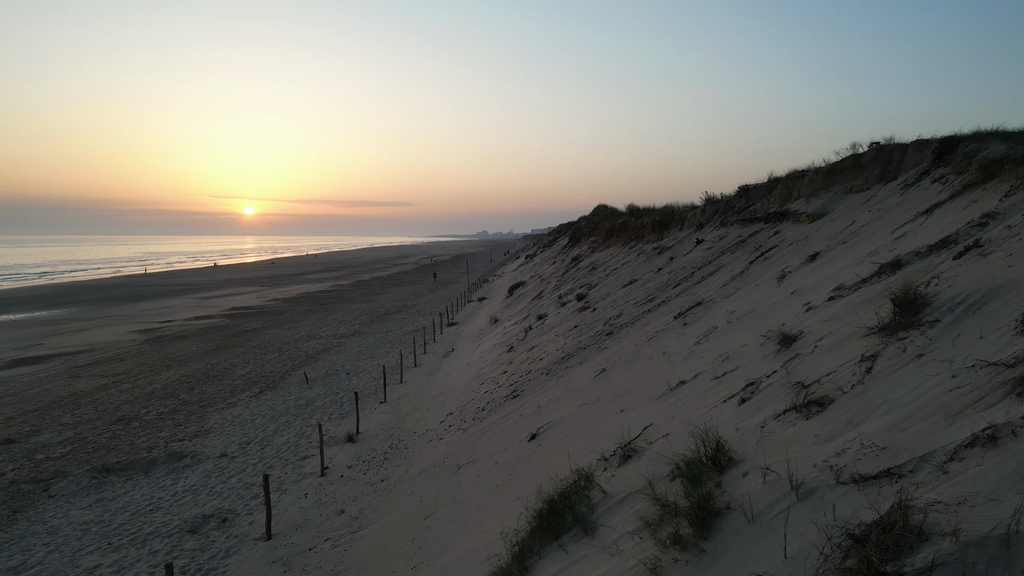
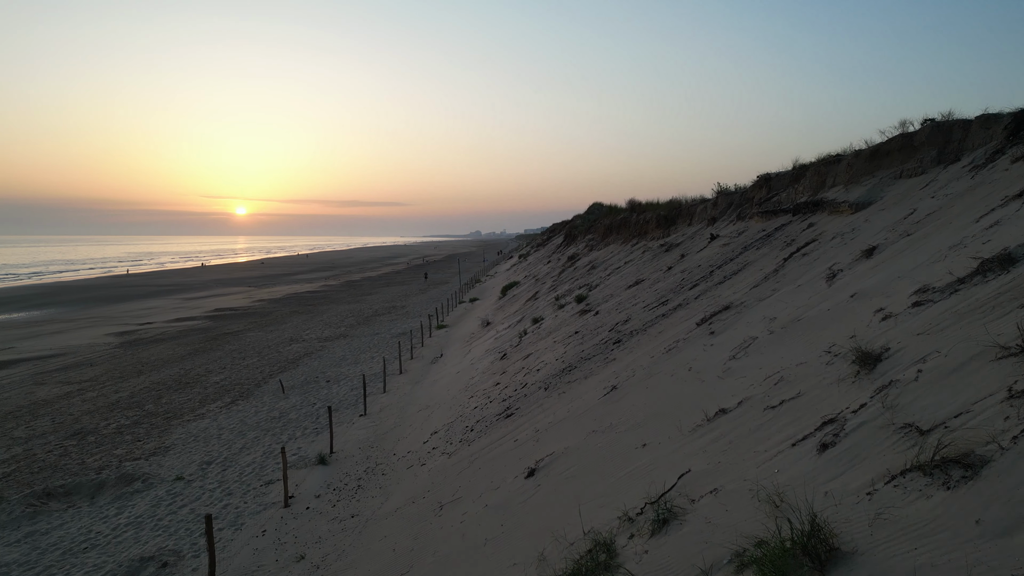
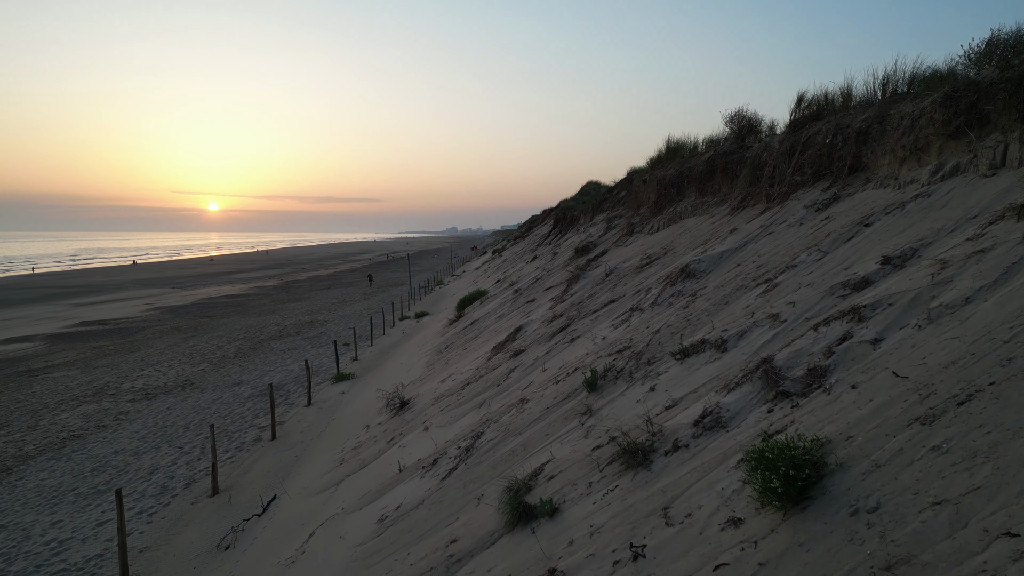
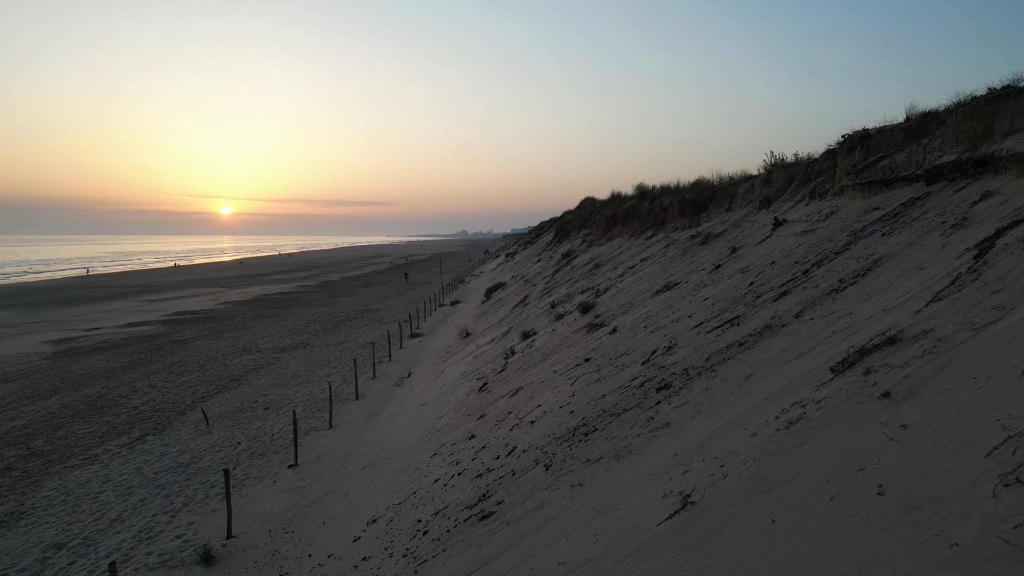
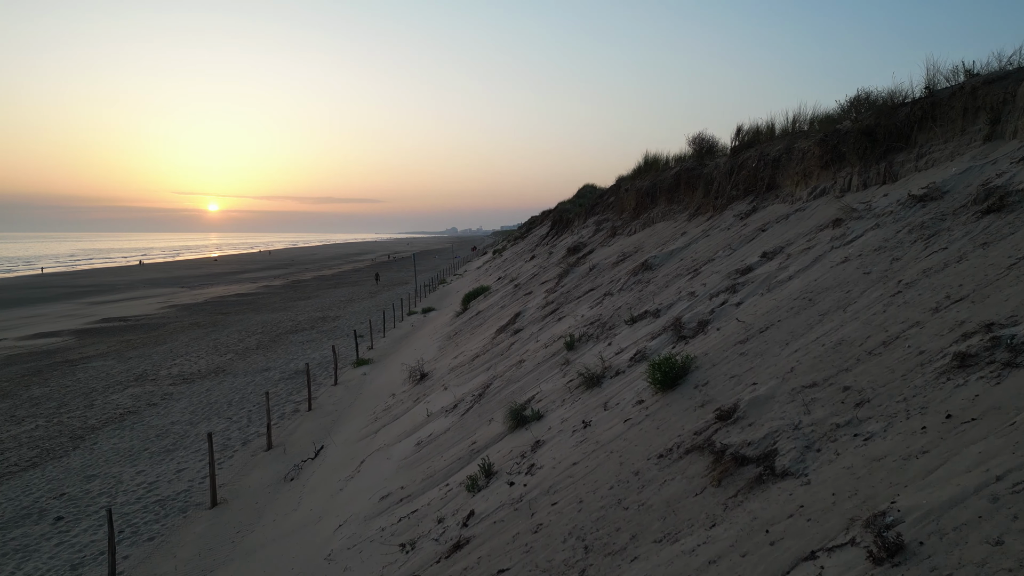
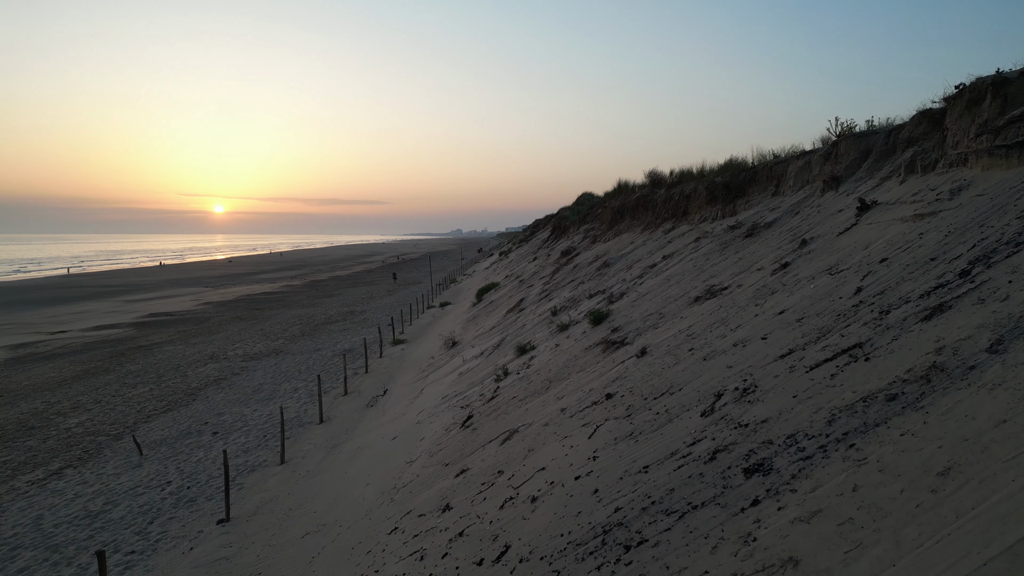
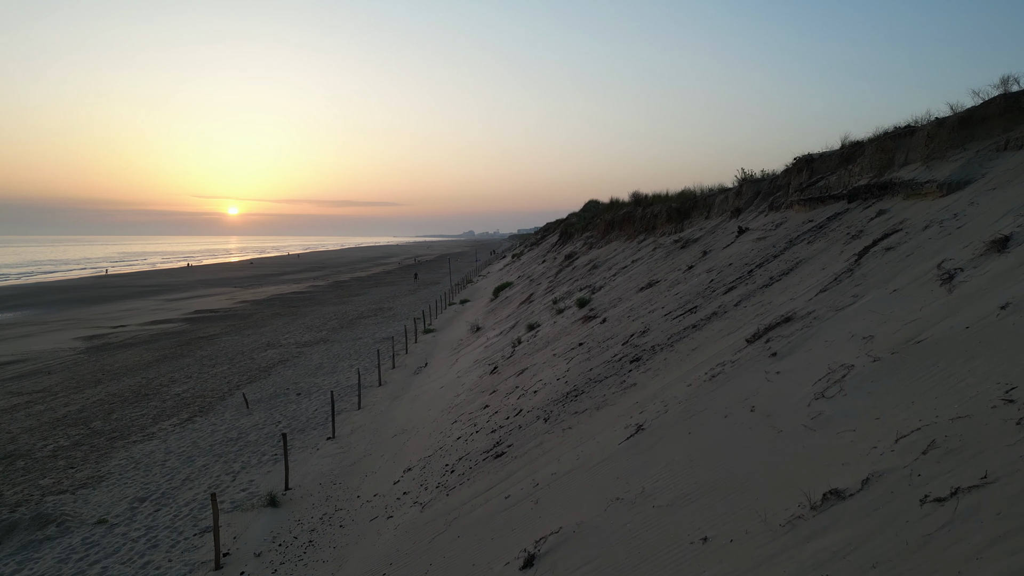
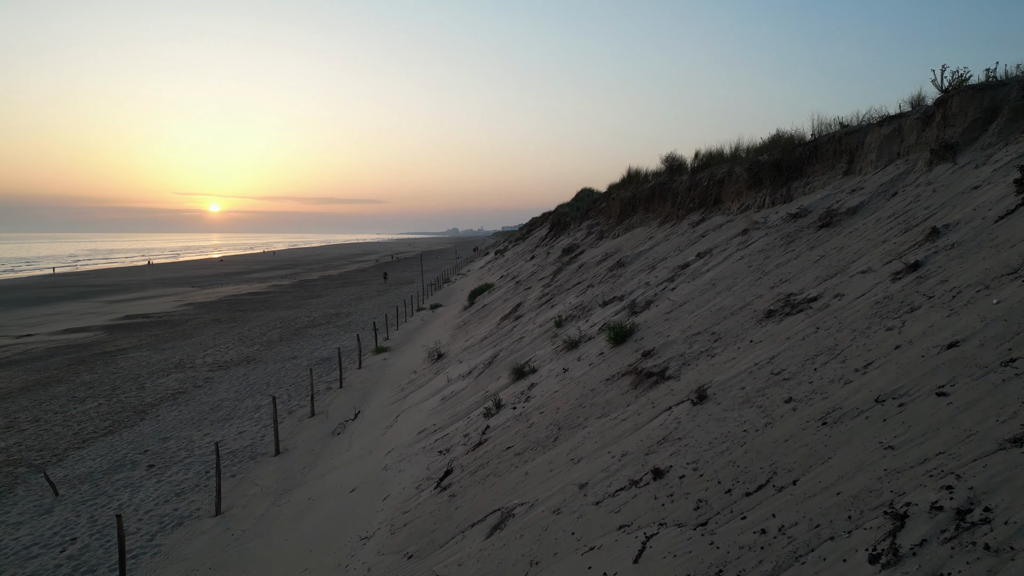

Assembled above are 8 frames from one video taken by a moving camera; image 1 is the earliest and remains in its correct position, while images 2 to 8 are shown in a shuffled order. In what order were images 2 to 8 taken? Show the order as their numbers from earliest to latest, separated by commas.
2, 7, 4, 6, 8, 5, 3
